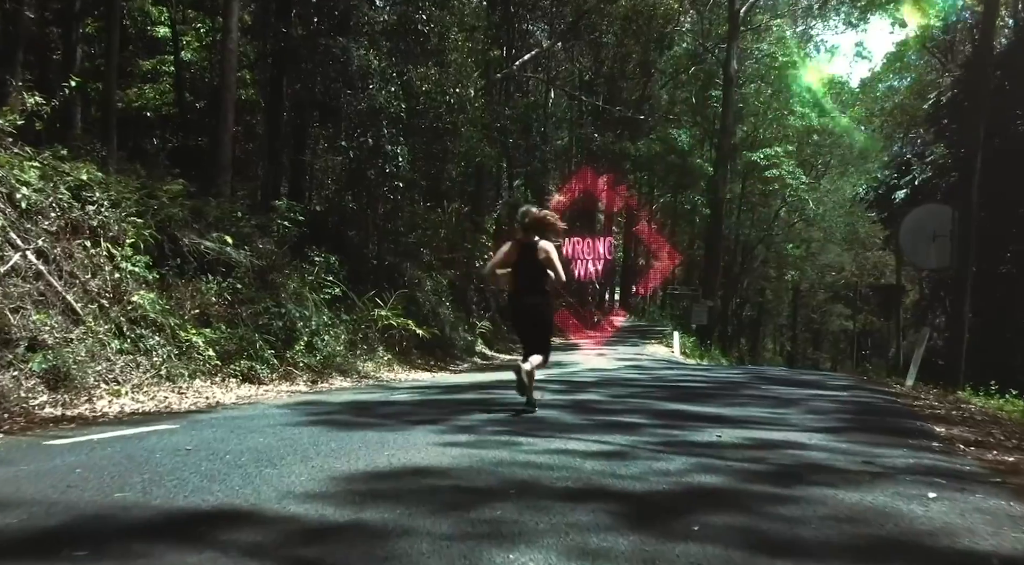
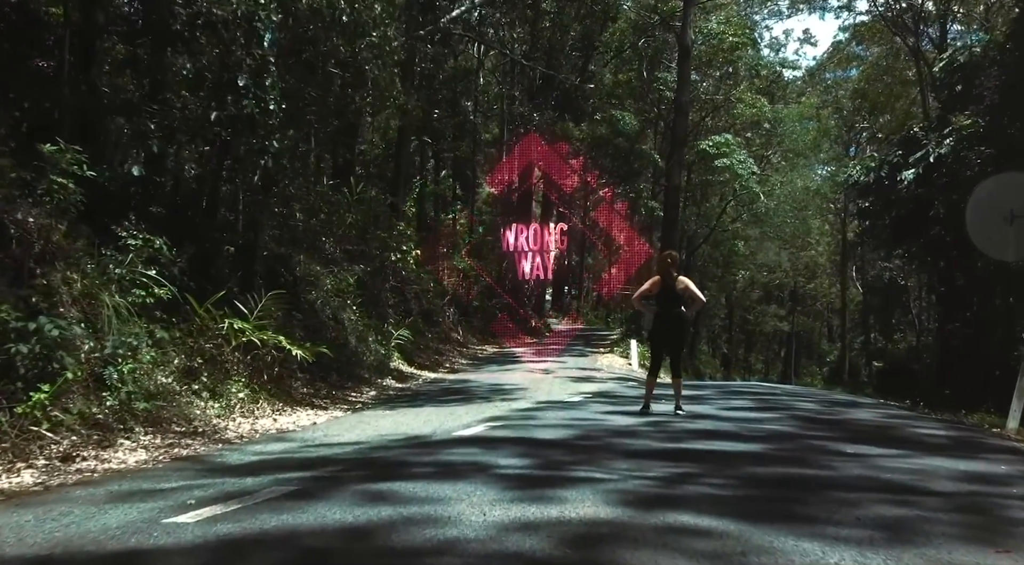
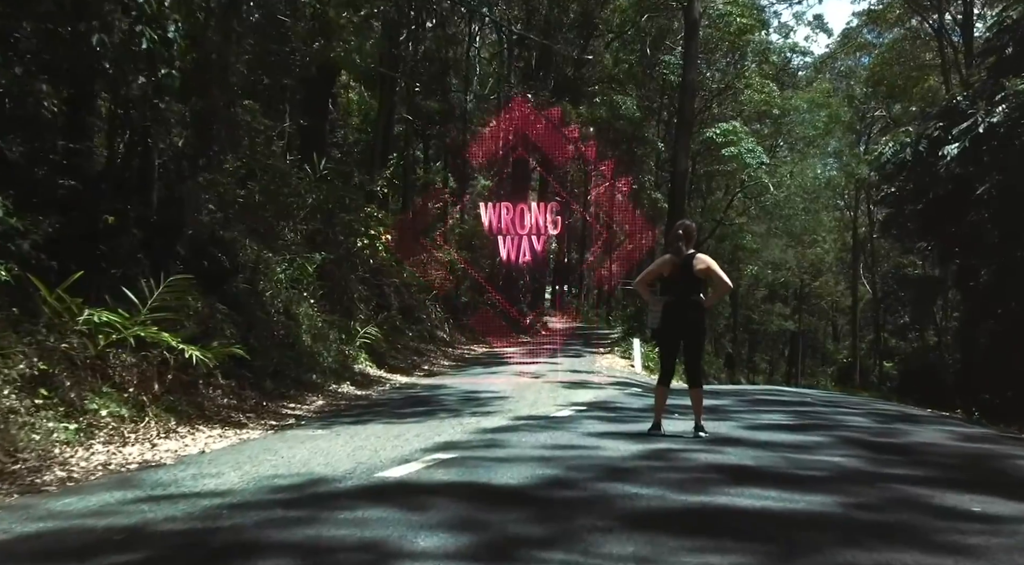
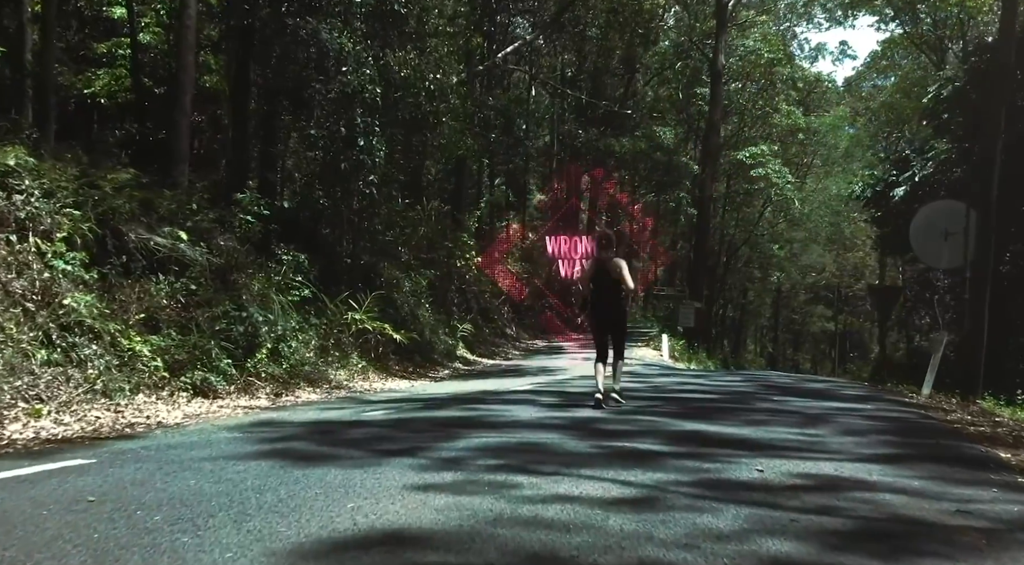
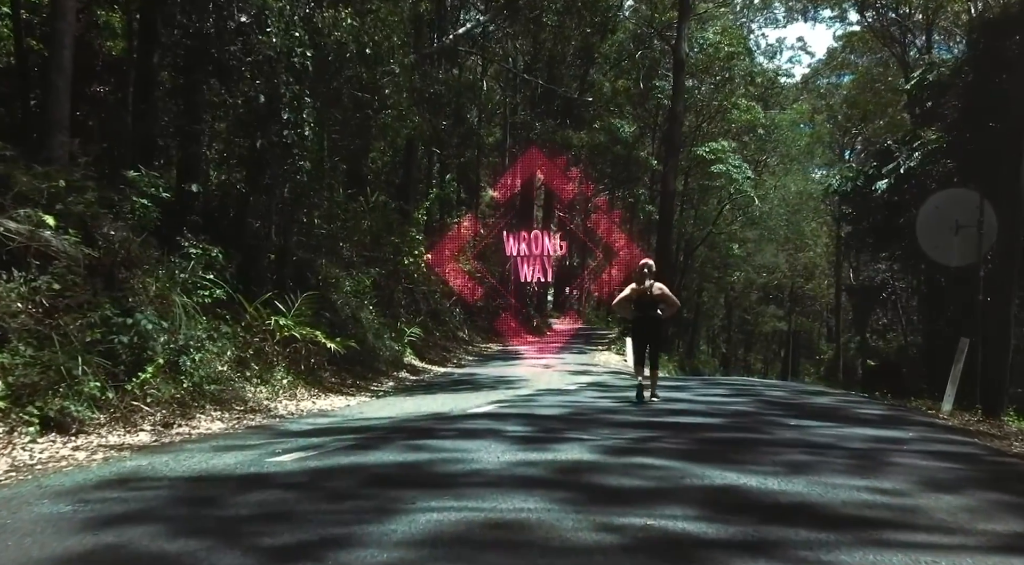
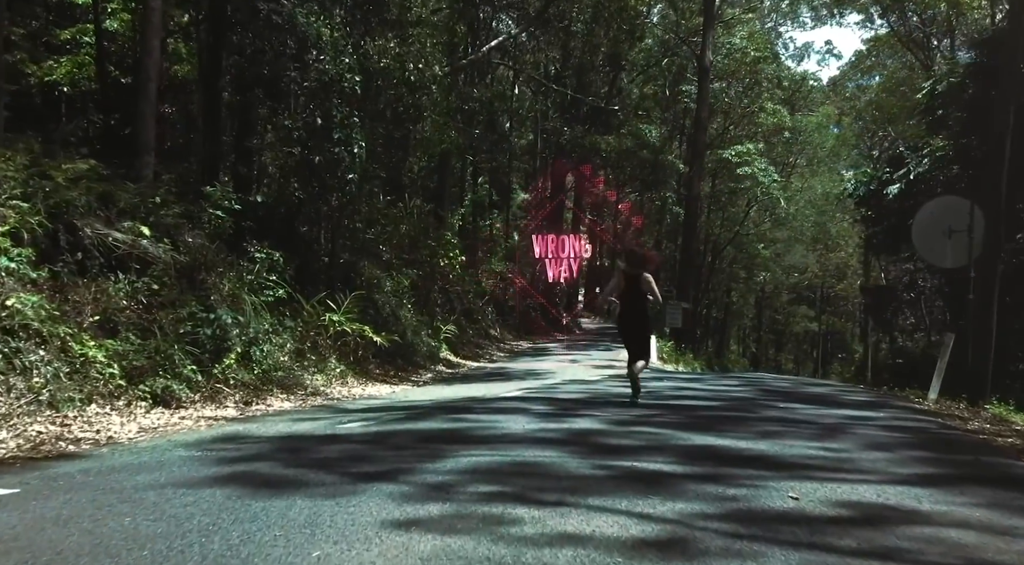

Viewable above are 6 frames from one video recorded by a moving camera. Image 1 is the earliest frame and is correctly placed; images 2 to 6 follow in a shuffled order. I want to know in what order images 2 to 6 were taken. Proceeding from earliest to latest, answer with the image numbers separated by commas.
4, 6, 5, 2, 3
